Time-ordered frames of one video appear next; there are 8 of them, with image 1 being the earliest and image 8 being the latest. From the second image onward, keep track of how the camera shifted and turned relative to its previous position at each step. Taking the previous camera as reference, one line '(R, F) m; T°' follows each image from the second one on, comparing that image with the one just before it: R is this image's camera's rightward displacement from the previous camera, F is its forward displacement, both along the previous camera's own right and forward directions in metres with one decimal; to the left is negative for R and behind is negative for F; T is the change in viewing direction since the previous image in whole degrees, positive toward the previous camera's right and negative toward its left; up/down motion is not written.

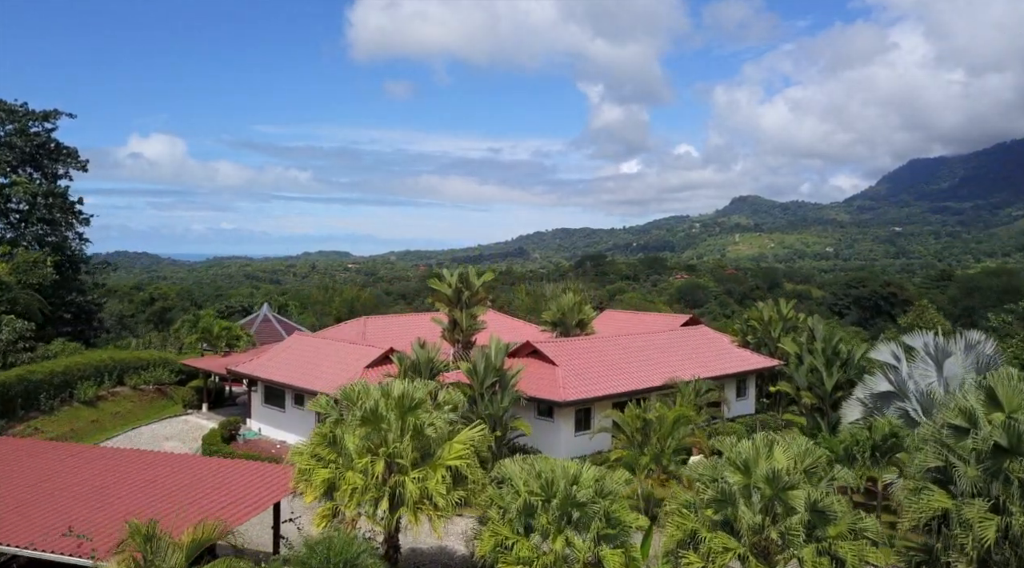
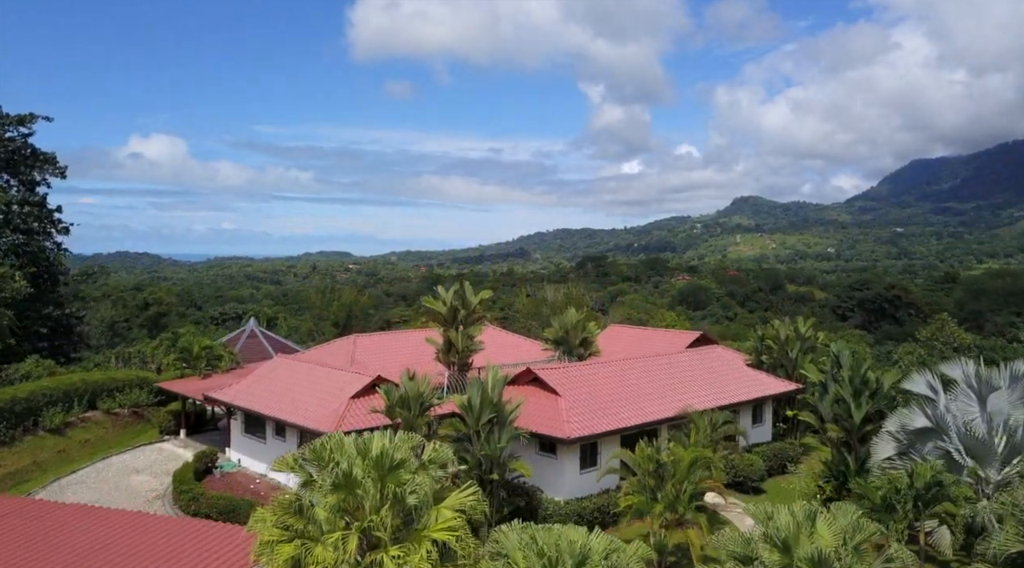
(0.0, +0.9) m; 0°
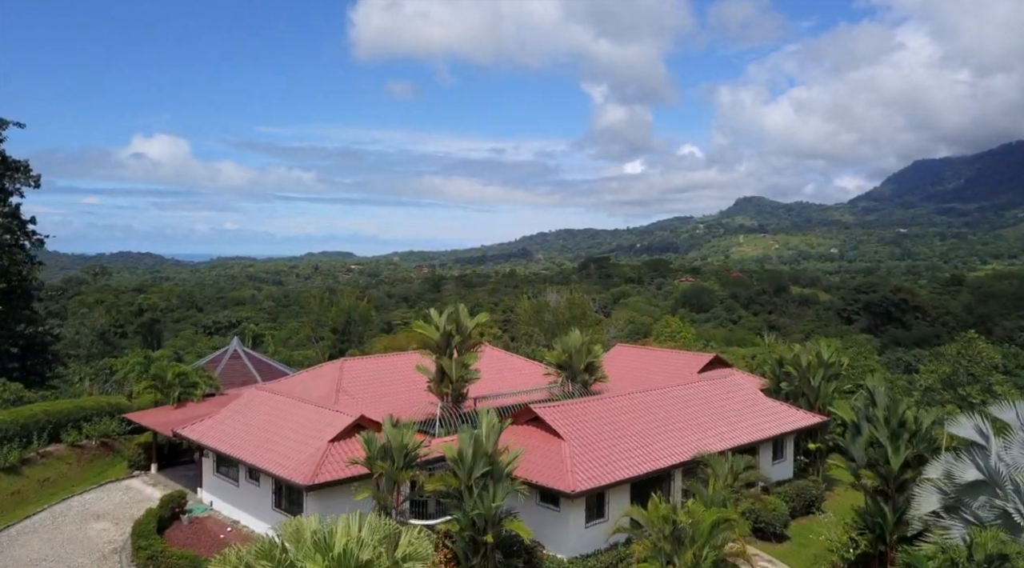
(0.0, +1.0) m; 0°
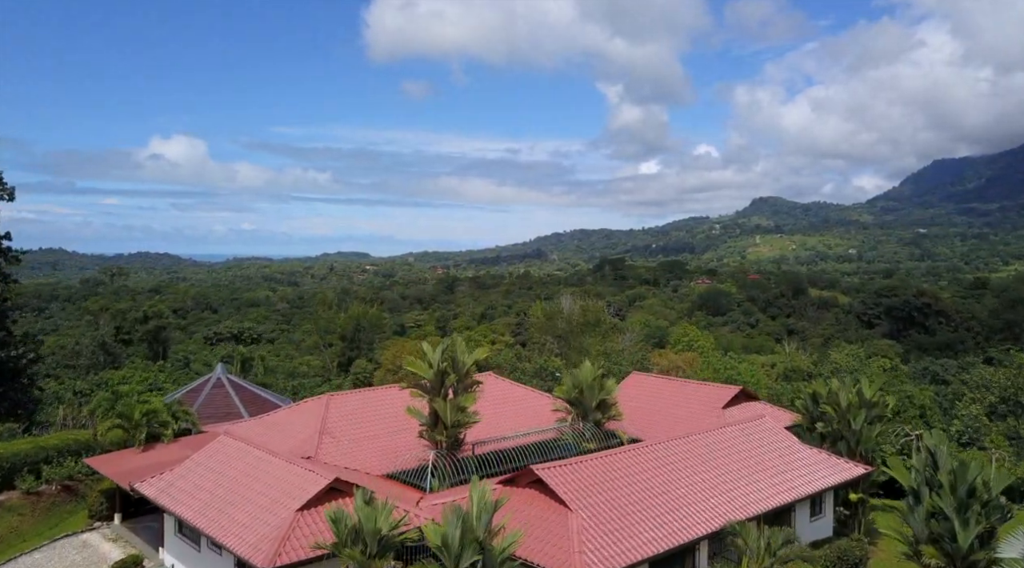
(+0.2, +1.3) m; -1°
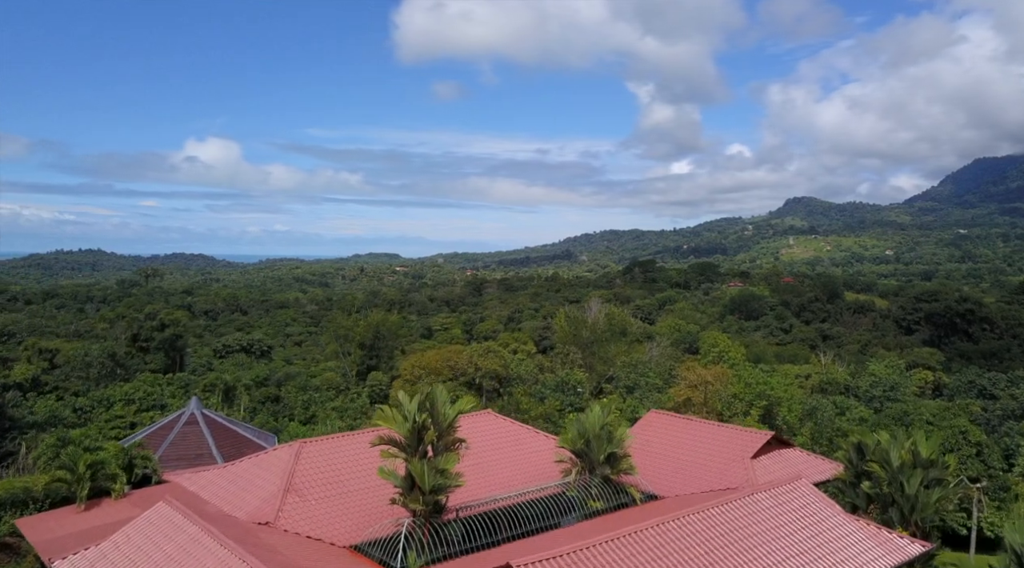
(+0.4, +1.5) m; -2°
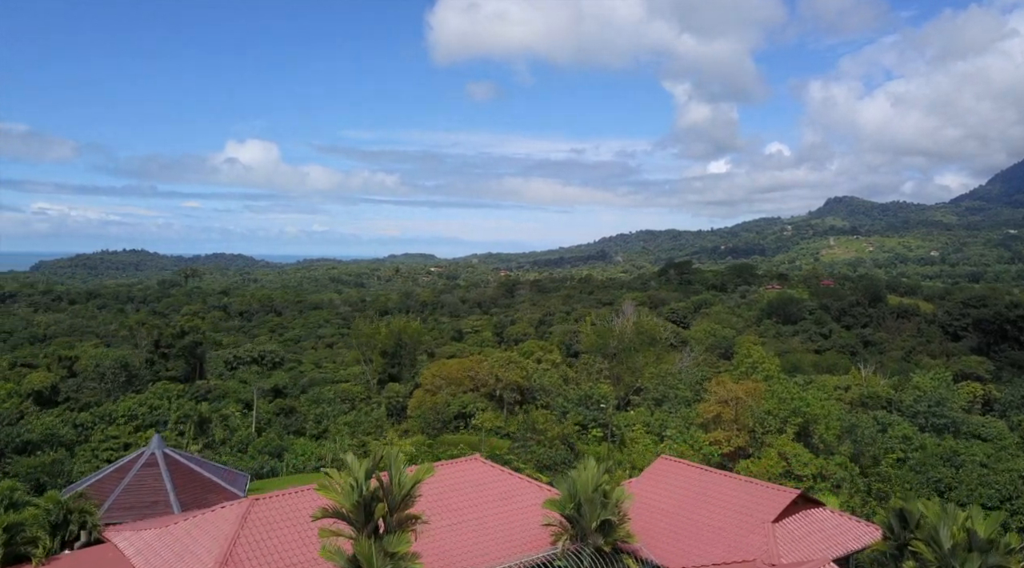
(+0.6, +1.5) m; -2°
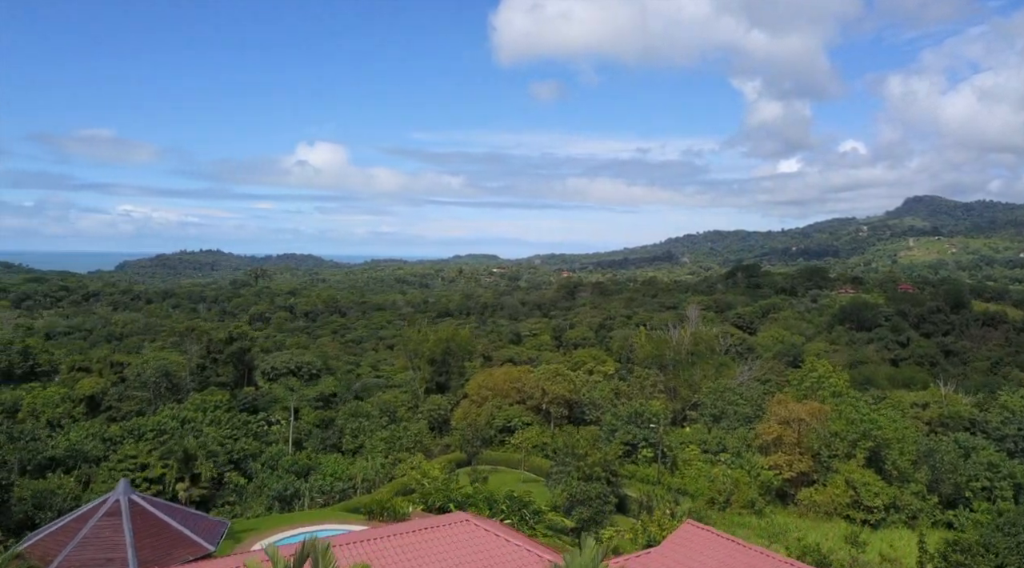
(+0.7, +1.7) m; -5°
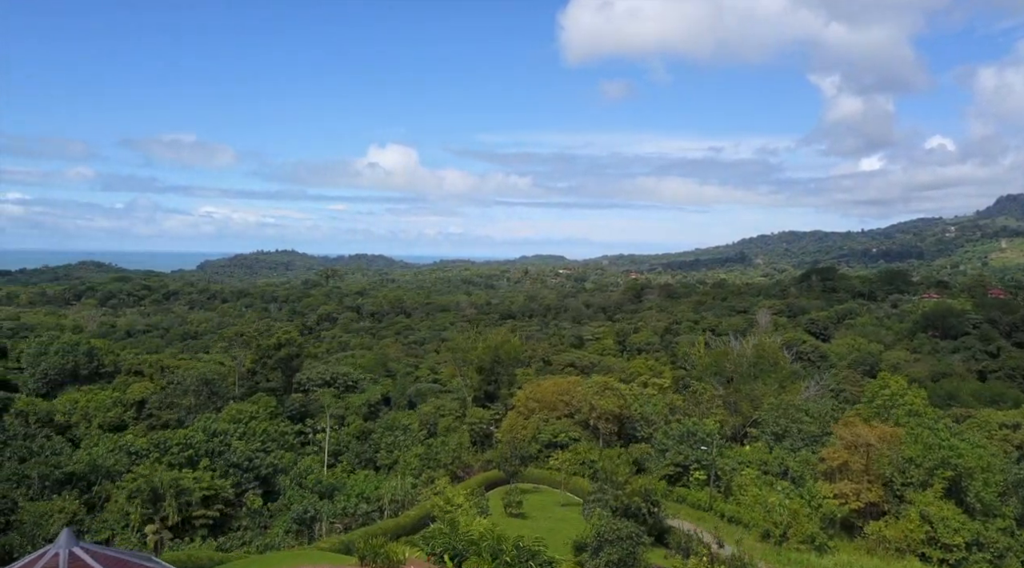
(+0.8, +2.0) m; -5°
